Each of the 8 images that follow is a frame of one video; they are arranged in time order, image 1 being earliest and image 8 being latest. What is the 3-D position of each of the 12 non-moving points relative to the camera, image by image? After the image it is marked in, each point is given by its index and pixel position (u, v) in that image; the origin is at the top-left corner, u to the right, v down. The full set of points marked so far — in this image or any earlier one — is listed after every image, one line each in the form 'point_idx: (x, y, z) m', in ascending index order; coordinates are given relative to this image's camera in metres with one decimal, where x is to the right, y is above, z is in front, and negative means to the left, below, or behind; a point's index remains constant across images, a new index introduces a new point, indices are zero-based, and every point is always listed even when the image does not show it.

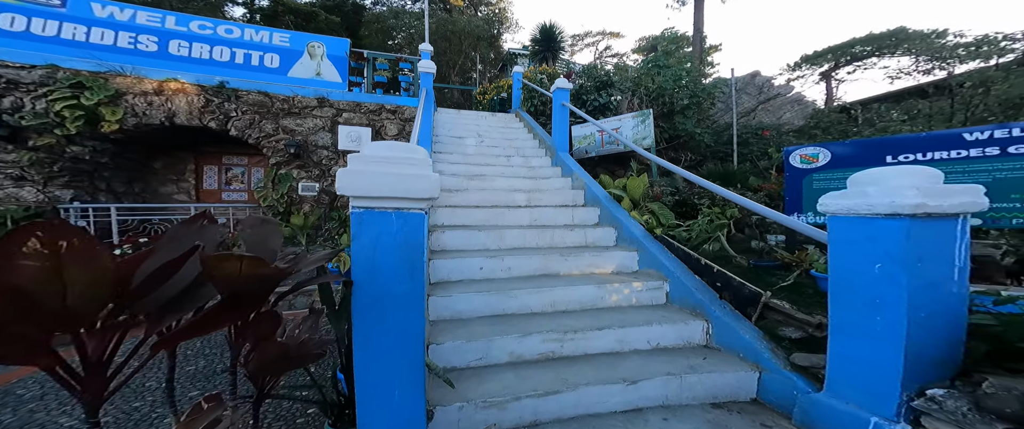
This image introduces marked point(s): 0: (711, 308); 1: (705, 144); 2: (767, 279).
0: (+1.0, -0.4, +1.8) m
1: (+3.5, +1.4, +6.6) m
2: (+1.8, -0.4, +2.5) m
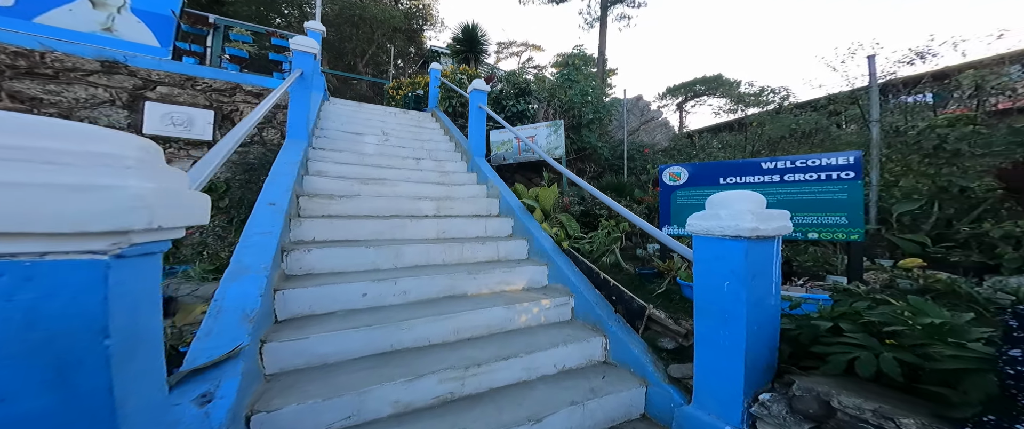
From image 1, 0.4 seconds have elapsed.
0: (+0.5, -0.6, +1.9) m
1: (+1.8, +1.2, +7.2) m
2: (+1.0, -0.5, +2.8) m
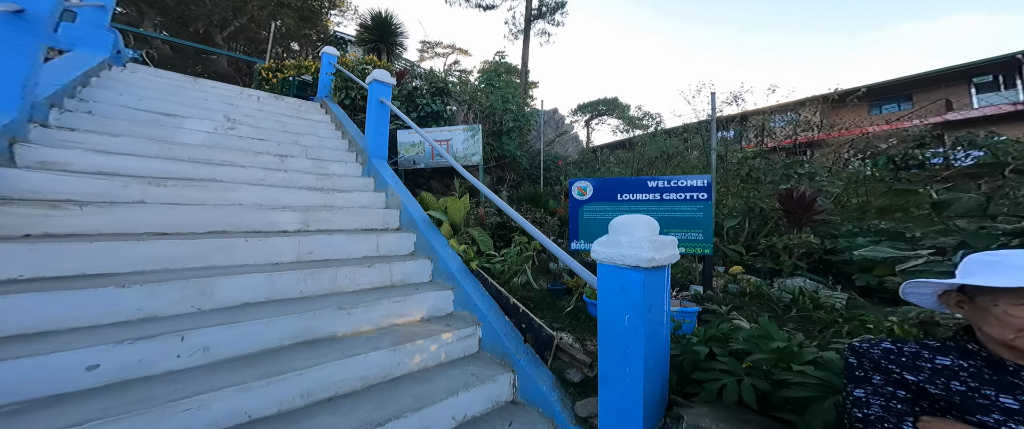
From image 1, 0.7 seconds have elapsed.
0: (0.0, -0.7, +1.7) m
1: (+0.2, +1.0, +7.2) m
2: (+0.3, -0.7, +2.7) m
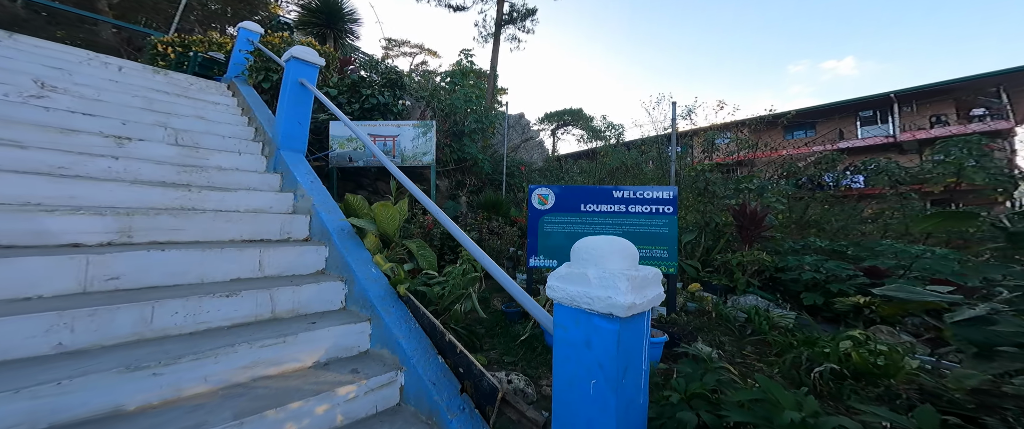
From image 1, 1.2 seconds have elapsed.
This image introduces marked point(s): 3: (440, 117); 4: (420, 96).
0: (-0.2, -0.7, +1.3) m
1: (-0.5, +0.8, +6.8) m
2: (0.0, -0.8, +2.3) m
3: (-1.4, +1.8, +6.6) m
4: (-1.8, +2.2, +6.7) m
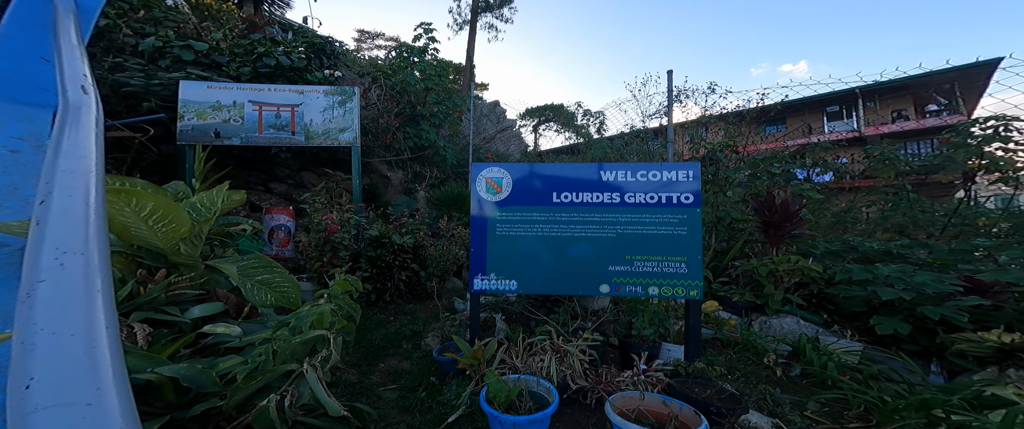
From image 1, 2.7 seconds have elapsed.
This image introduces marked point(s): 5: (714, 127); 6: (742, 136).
0: (-0.5, -0.7, +0.4) m
1: (-1.1, +0.9, +5.9) m
2: (-0.3, -0.7, +1.4) m
3: (-1.9, +1.8, +5.6) m
4: (-2.3, +2.3, +5.7) m
5: (+2.2, +1.0, +4.0) m
6: (+2.4, +0.8, +3.8) m
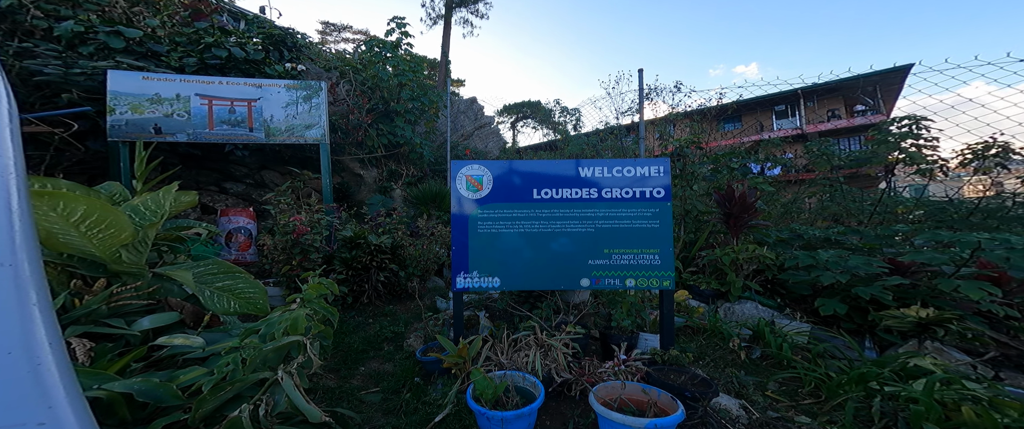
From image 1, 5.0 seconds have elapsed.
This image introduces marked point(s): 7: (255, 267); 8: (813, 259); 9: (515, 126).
0: (-0.5, -0.7, +0.4) m
1: (-1.5, +0.9, +5.9) m
2: (-0.4, -0.7, +1.4) m
3: (-2.3, +1.8, +5.5) m
4: (-2.7, +2.2, +5.6) m
5: (+1.9, +1.1, +4.2) m
6: (+2.1, +0.9, +4.0) m
7: (-2.6, -0.6, +3.8) m
8: (+2.1, -0.3, +2.4) m
9: (0.0, +2.0, +8.0) m
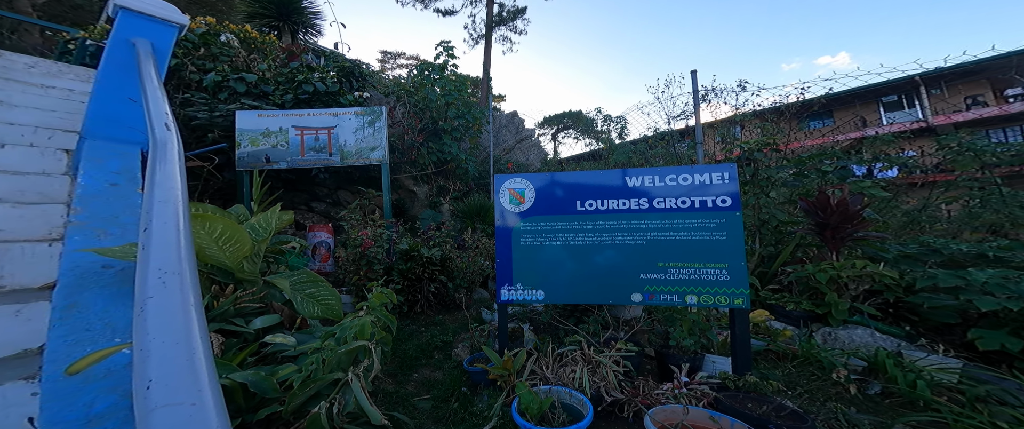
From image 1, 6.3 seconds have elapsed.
0: (-0.3, -0.8, +0.3) m
1: (-0.6, +0.6, +5.9) m
2: (-0.1, -0.8, +1.3) m
3: (-1.5, +1.5, +5.7) m
4: (-2.0, +2.0, +5.8) m
5: (+2.6, +1.0, +3.8) m
6: (+2.7, +0.8, +3.6) m
7: (-2.0, -0.8, +3.9) m
8: (+2.5, -0.4, +2.0) m
9: (+1.0, +1.7, +7.9) m
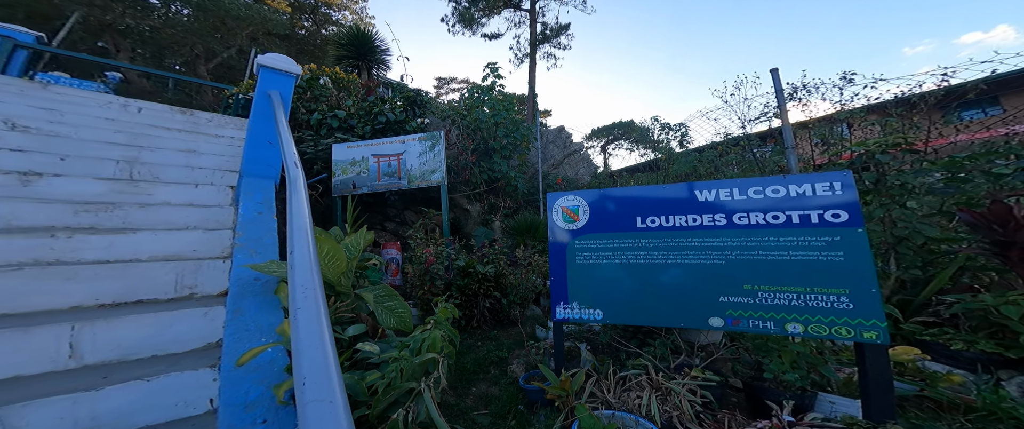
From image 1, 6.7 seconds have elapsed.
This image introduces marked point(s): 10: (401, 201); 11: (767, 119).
0: (+0.1, -0.8, +0.1) m
1: (+0.6, +0.3, +5.8) m
2: (+0.5, -0.9, +1.1) m
3: (-0.3, +1.2, +5.7) m
4: (-0.8, +1.6, +6.0) m
5: (+3.4, +0.8, +3.3) m
6: (+3.5, +0.7, +3.0) m
7: (-1.0, -1.0, +3.9) m
8: (+3.1, -0.4, +1.5) m
9: (+2.5, +1.3, +7.5) m
10: (-1.5, +0.1, +5.1) m
11: (+3.3, +1.0, +4.2) m
